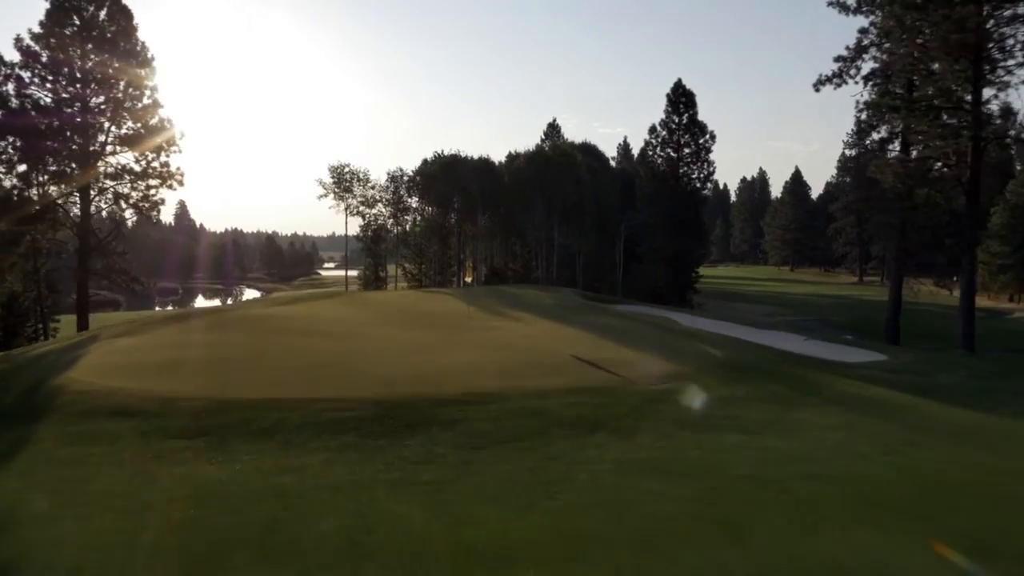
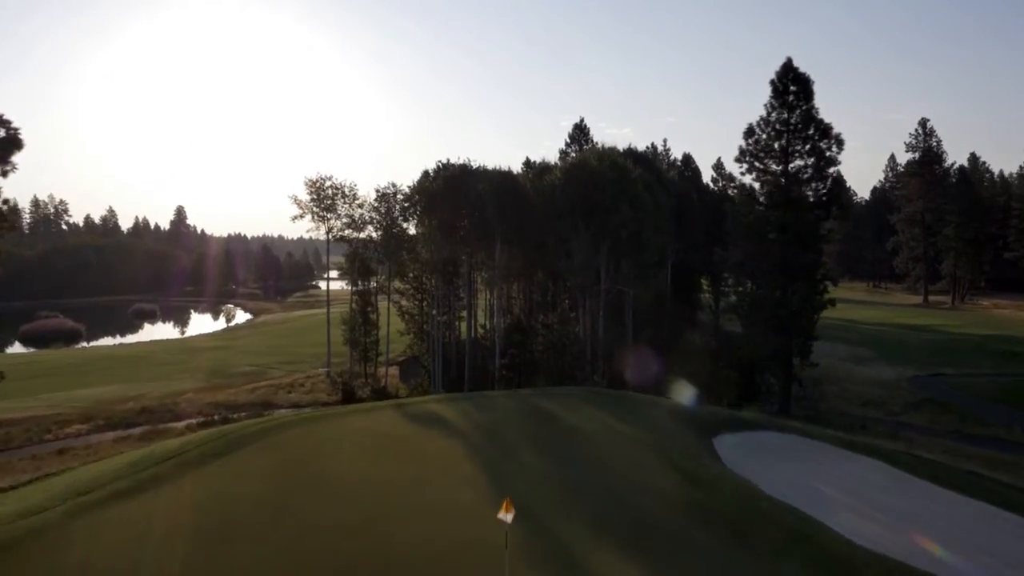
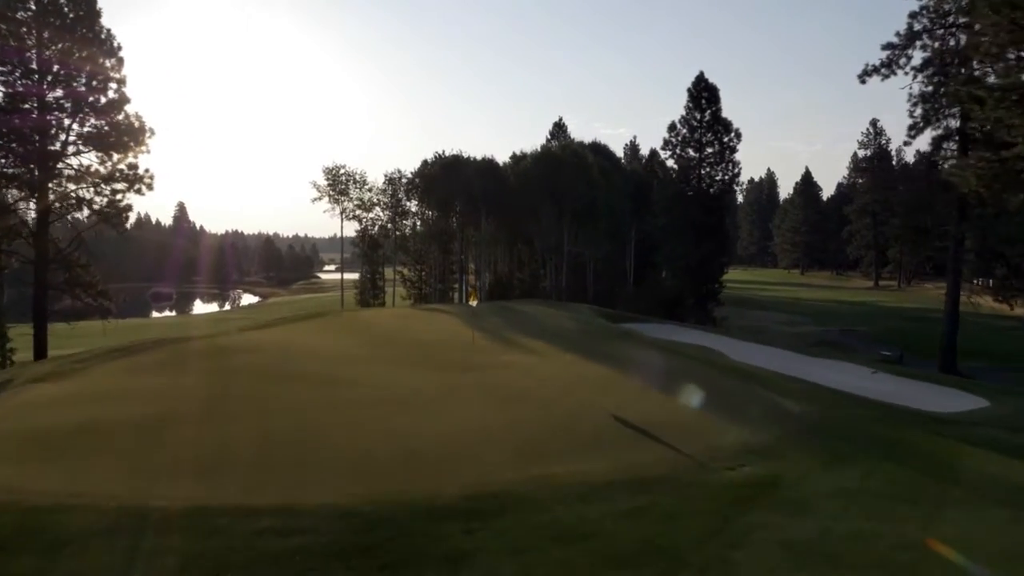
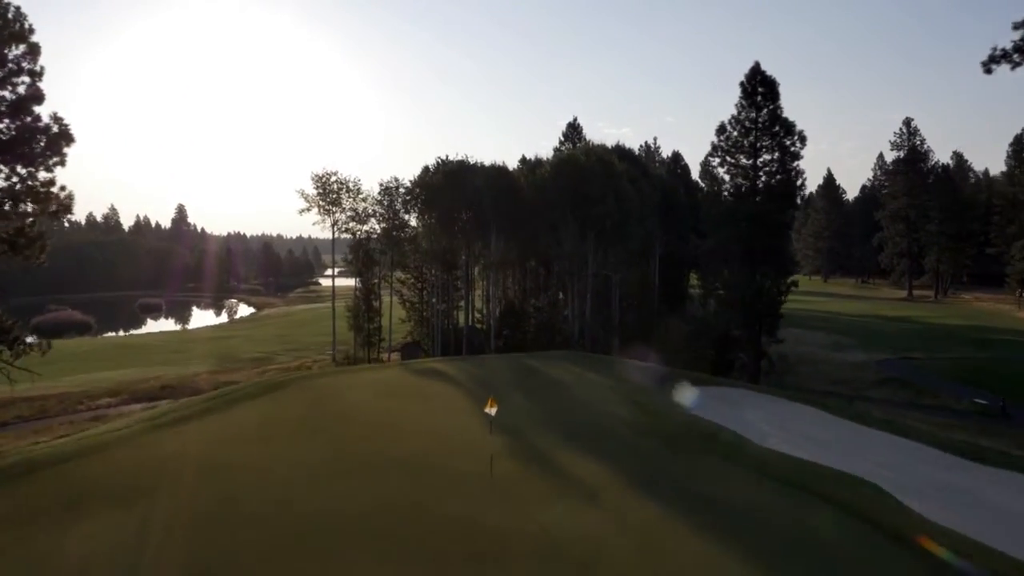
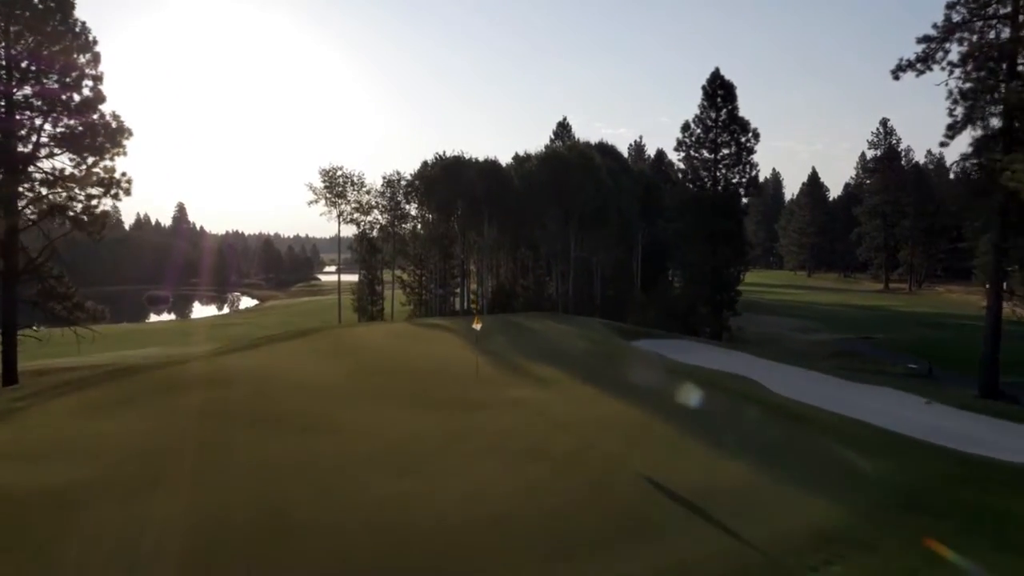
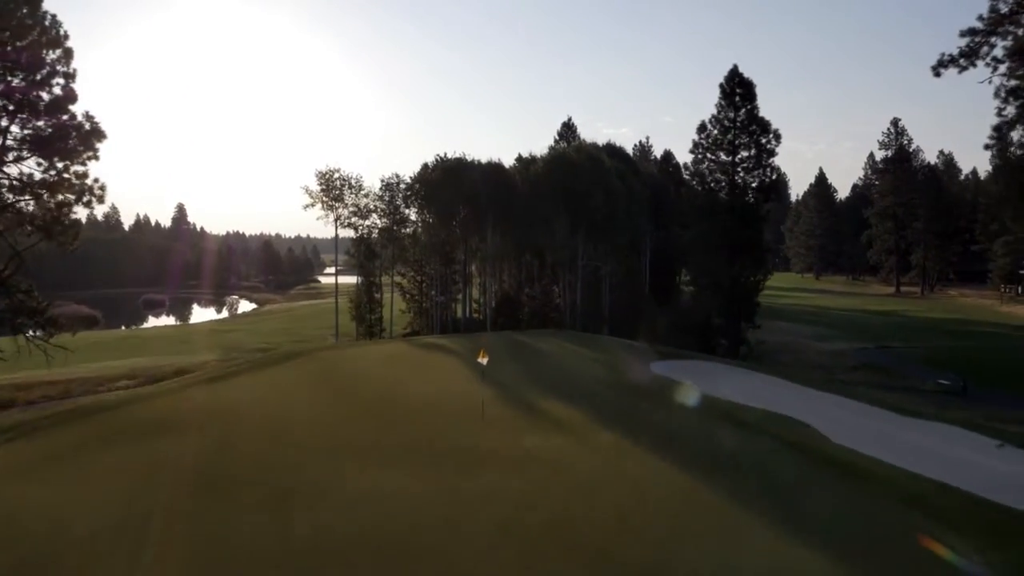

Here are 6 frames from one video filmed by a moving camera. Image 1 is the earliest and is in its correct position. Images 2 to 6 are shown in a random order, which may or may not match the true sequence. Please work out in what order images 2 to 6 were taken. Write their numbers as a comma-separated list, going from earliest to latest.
3, 5, 6, 4, 2
